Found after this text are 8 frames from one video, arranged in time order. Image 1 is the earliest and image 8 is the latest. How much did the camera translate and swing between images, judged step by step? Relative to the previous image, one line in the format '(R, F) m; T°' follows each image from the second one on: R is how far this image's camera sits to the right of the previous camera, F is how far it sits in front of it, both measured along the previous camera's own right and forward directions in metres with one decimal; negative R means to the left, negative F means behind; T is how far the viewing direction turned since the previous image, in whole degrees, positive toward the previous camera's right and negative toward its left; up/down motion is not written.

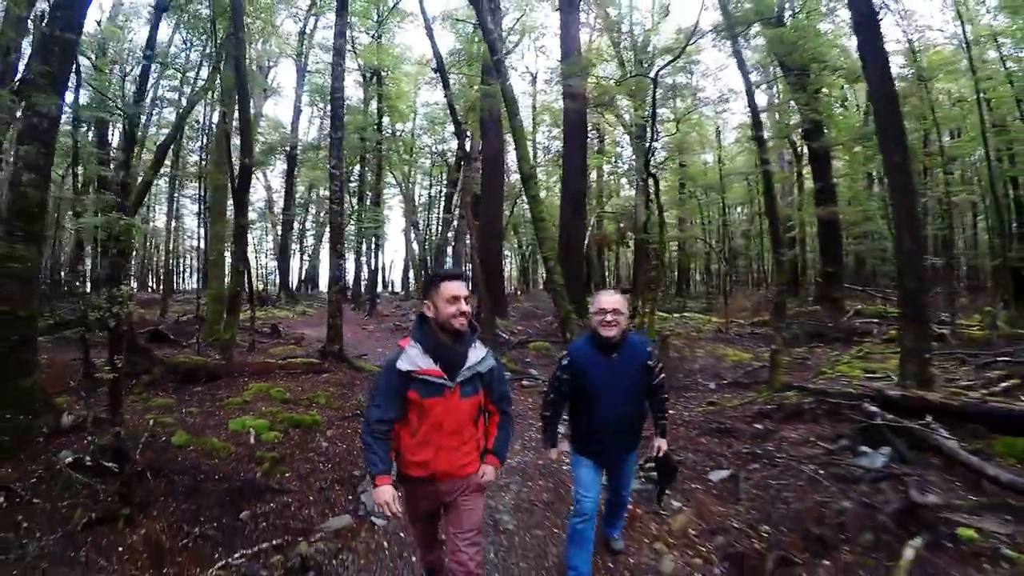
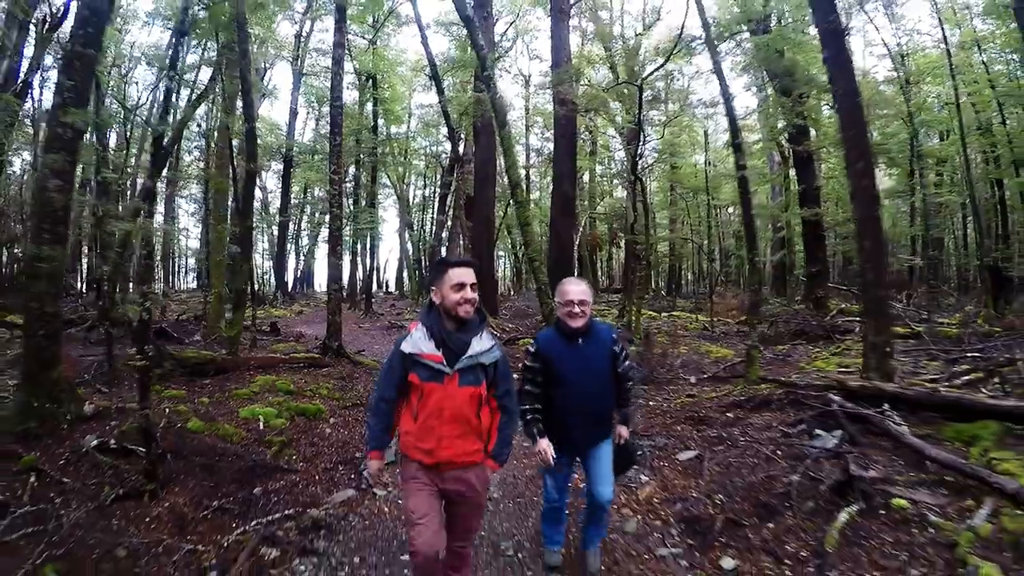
(+0.1, -0.4) m; +1°
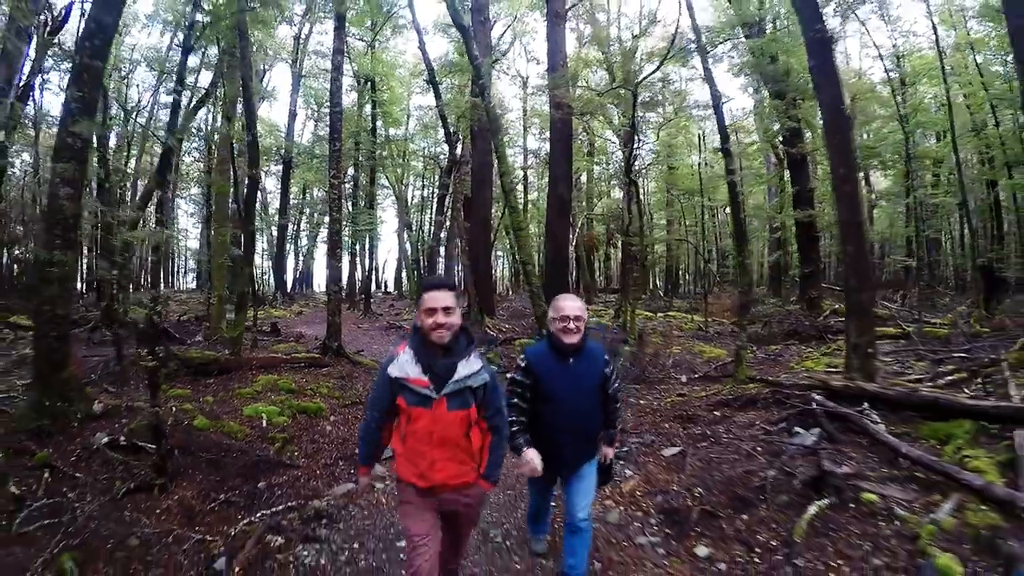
(+0.1, -0.2) m; 0°
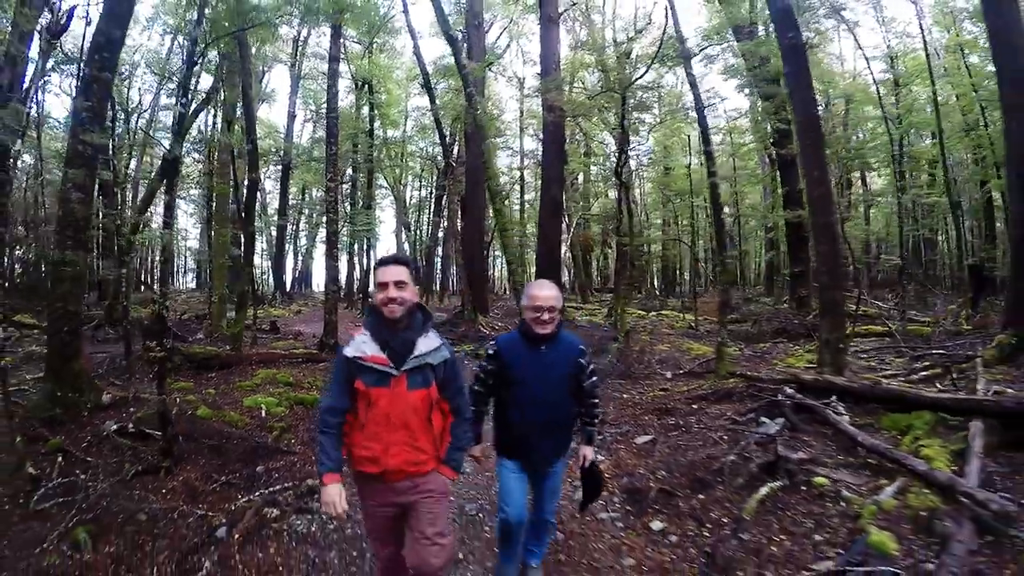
(+0.1, -0.3) m; 0°
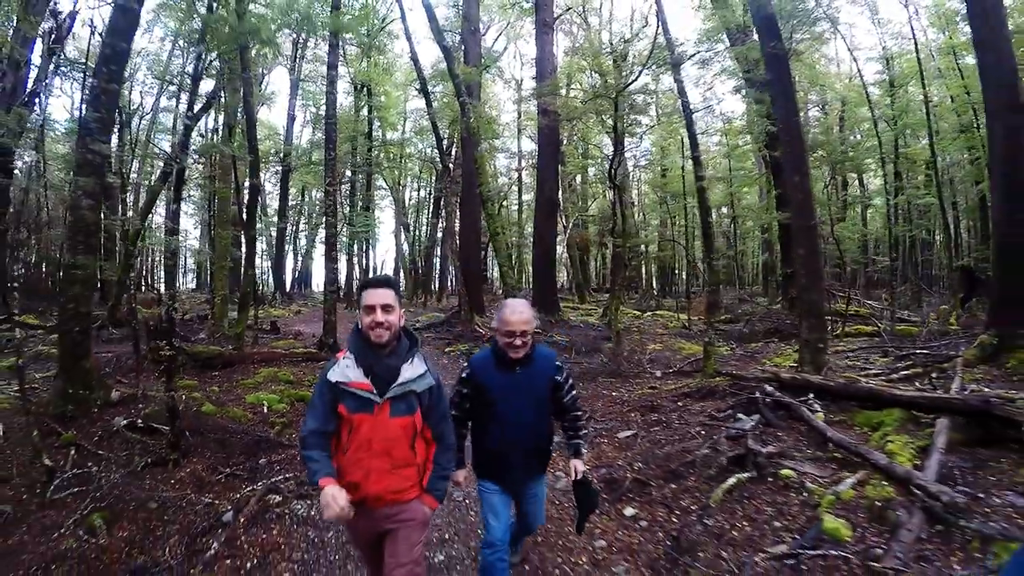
(+0.1, -0.3) m; 0°
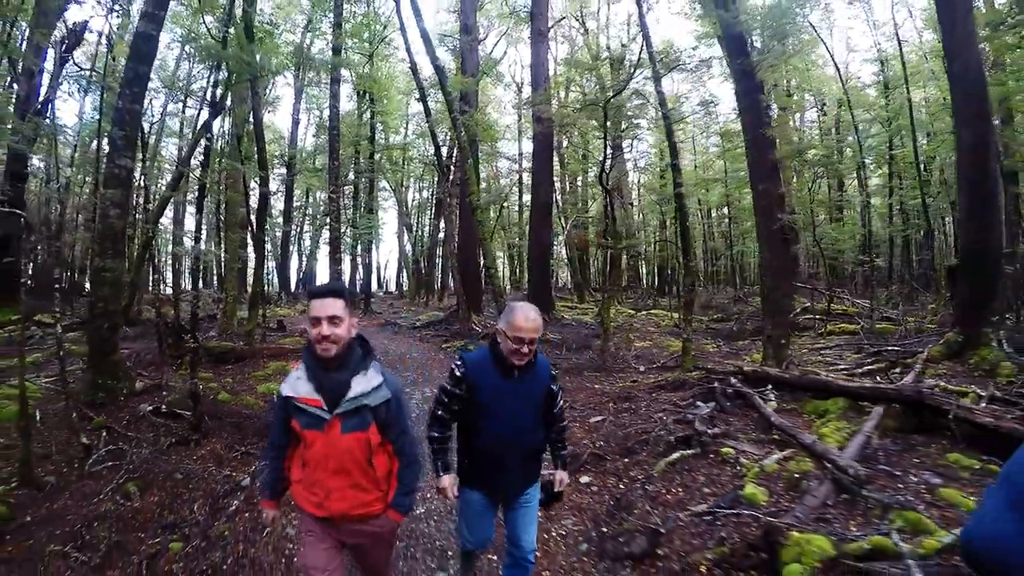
(+0.2, -0.6) m; 0°
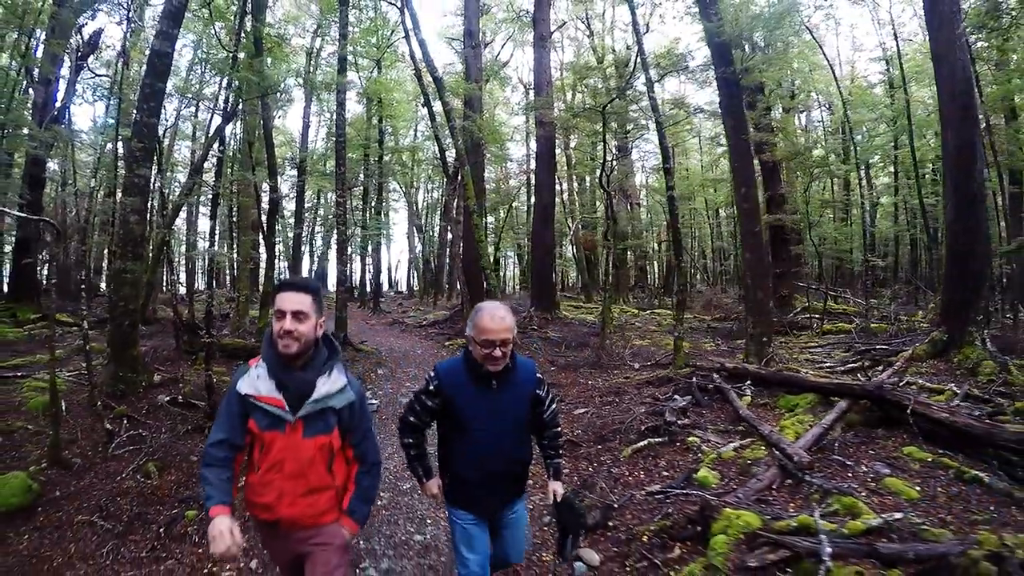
(+0.2, -0.4) m; -1°
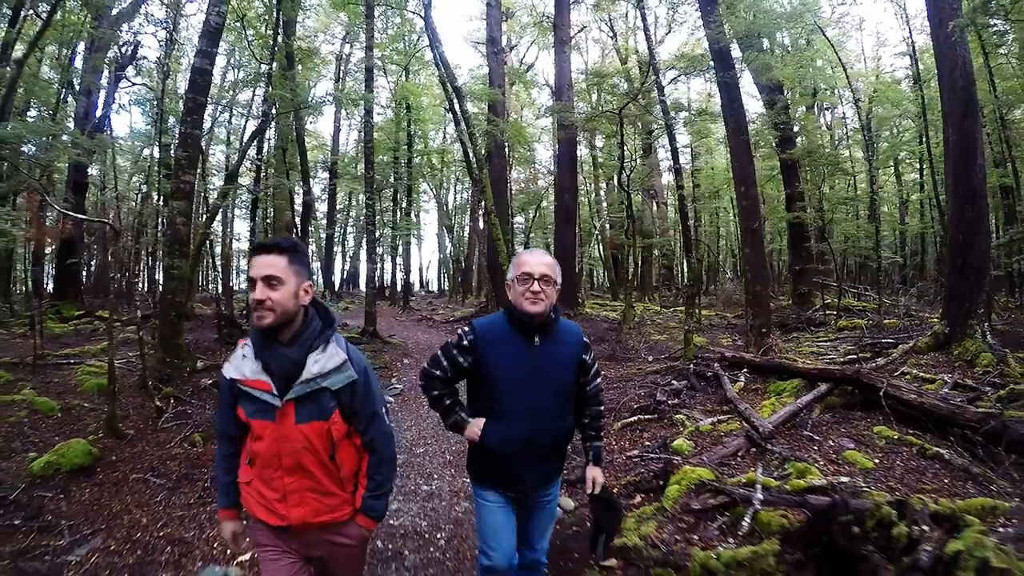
(+0.3, -0.5) m; -3°
